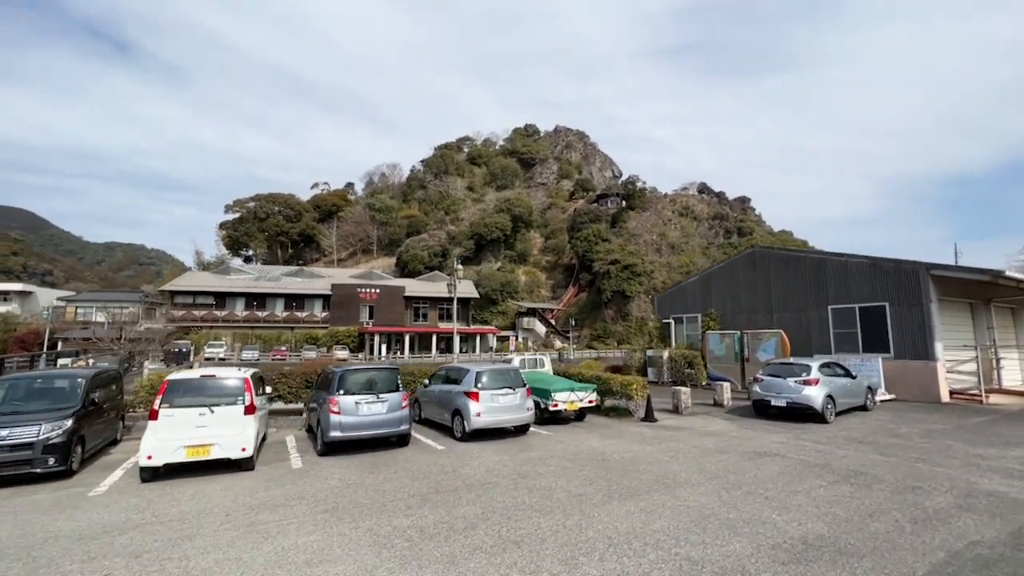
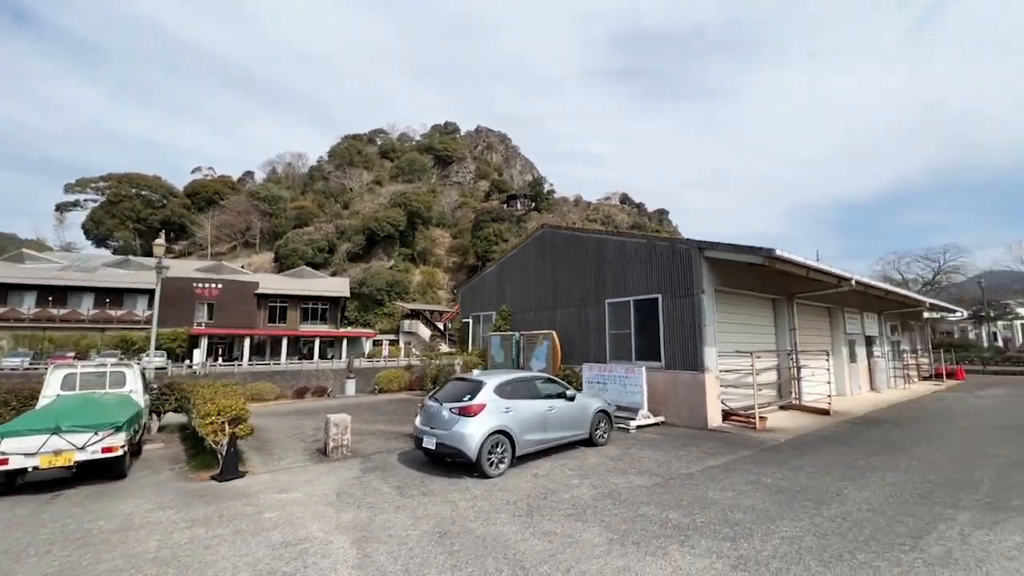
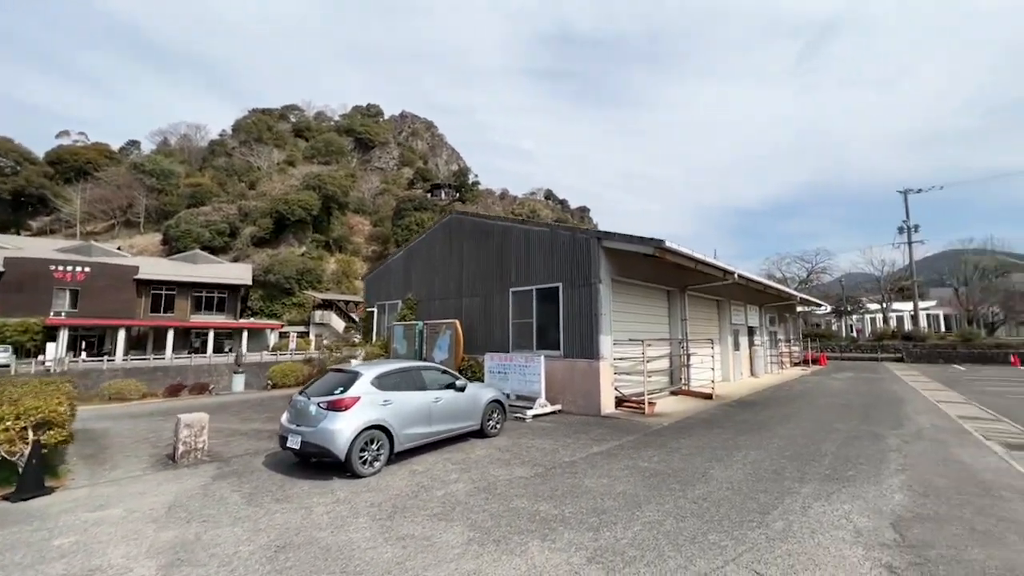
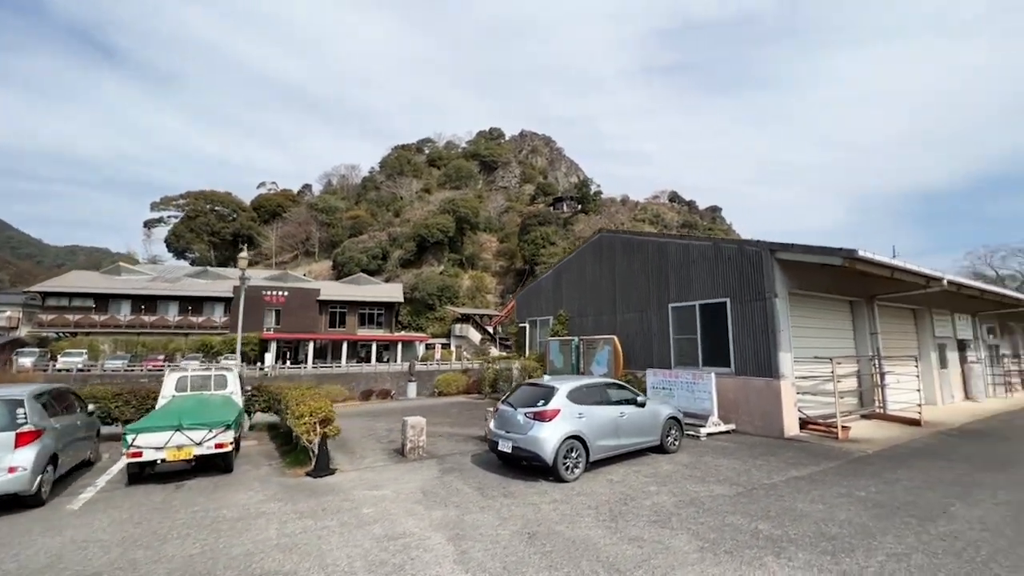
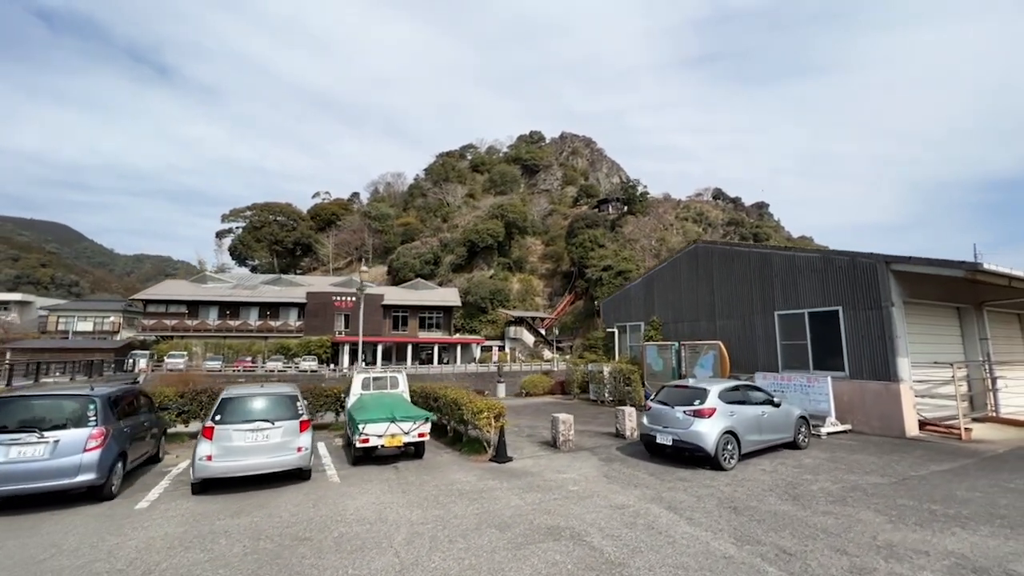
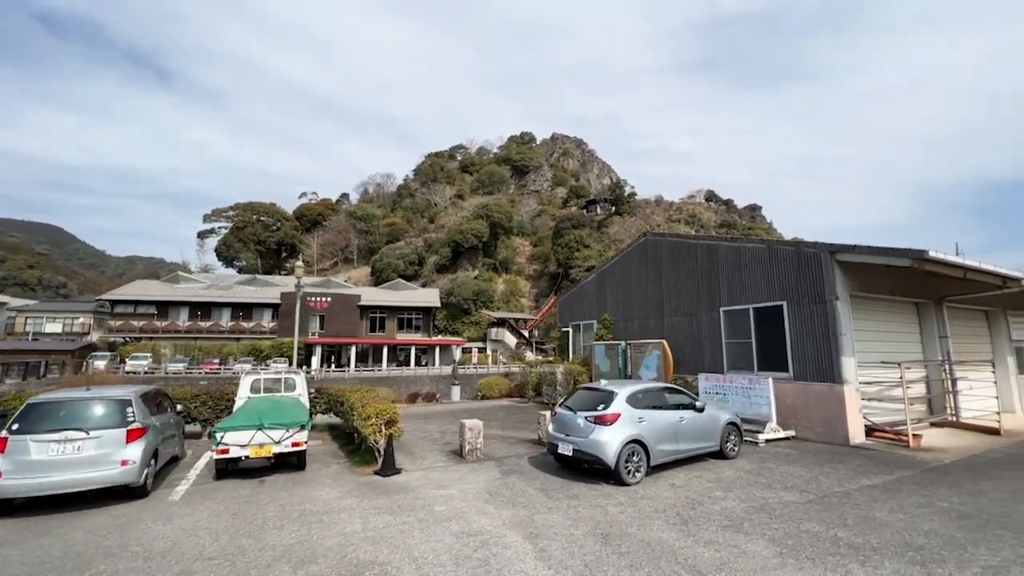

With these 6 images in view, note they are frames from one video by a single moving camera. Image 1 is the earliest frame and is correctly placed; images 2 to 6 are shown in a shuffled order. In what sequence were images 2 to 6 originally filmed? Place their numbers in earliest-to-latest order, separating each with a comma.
5, 6, 4, 2, 3
